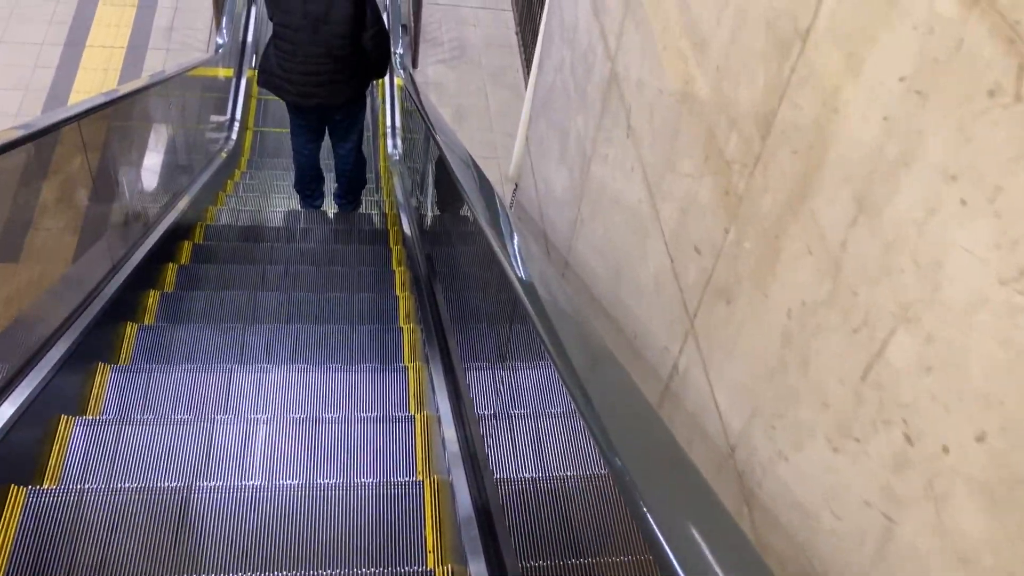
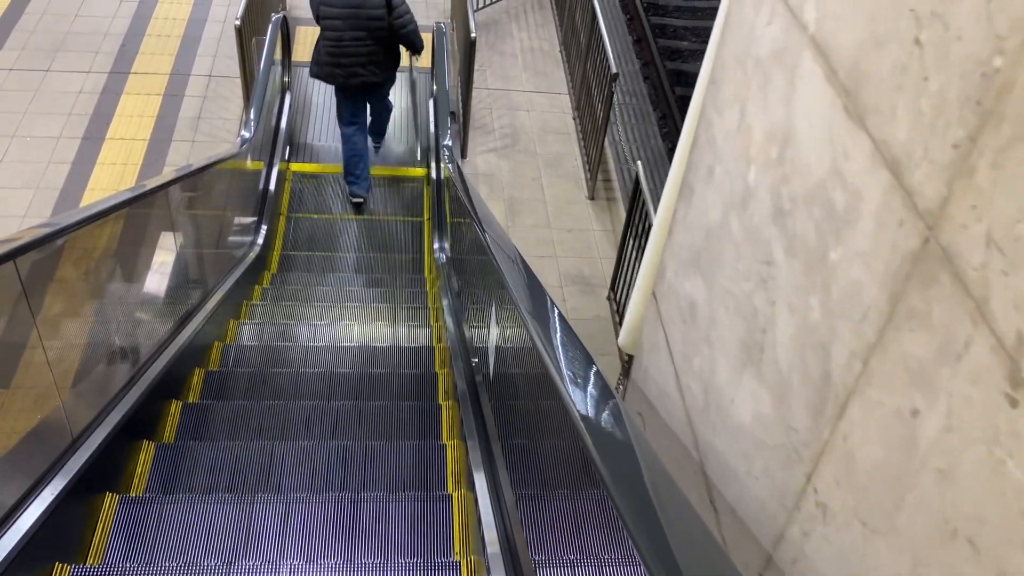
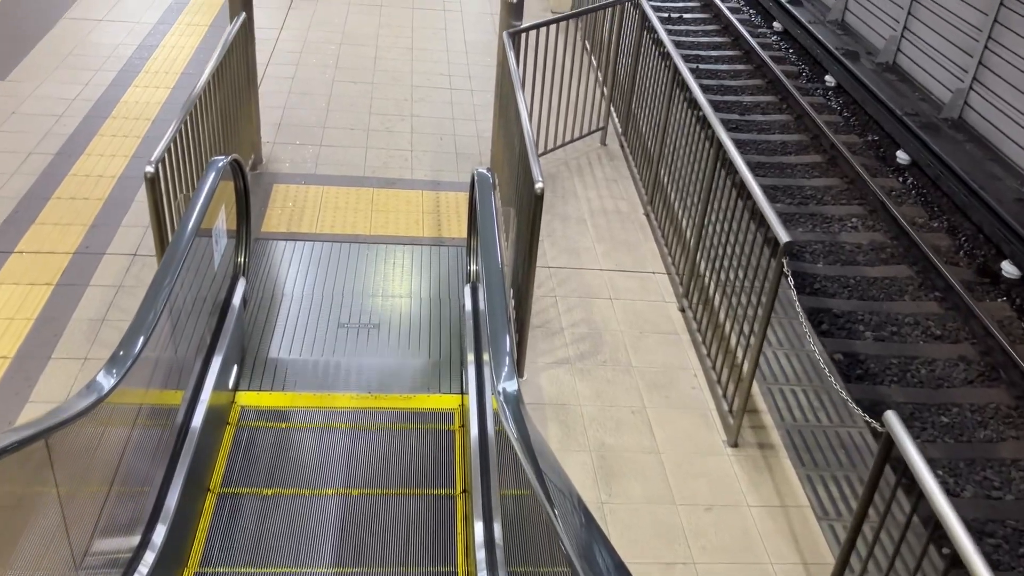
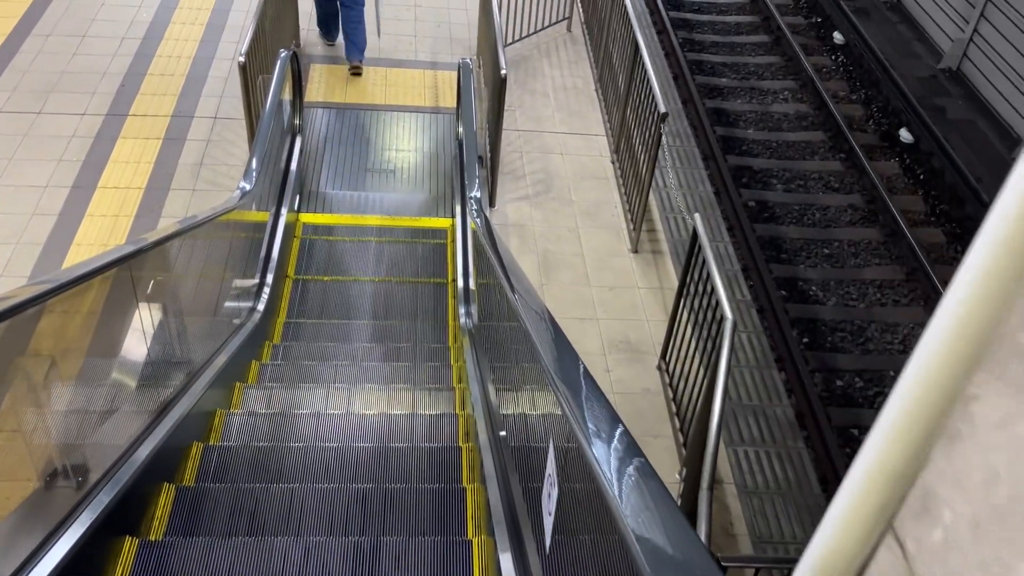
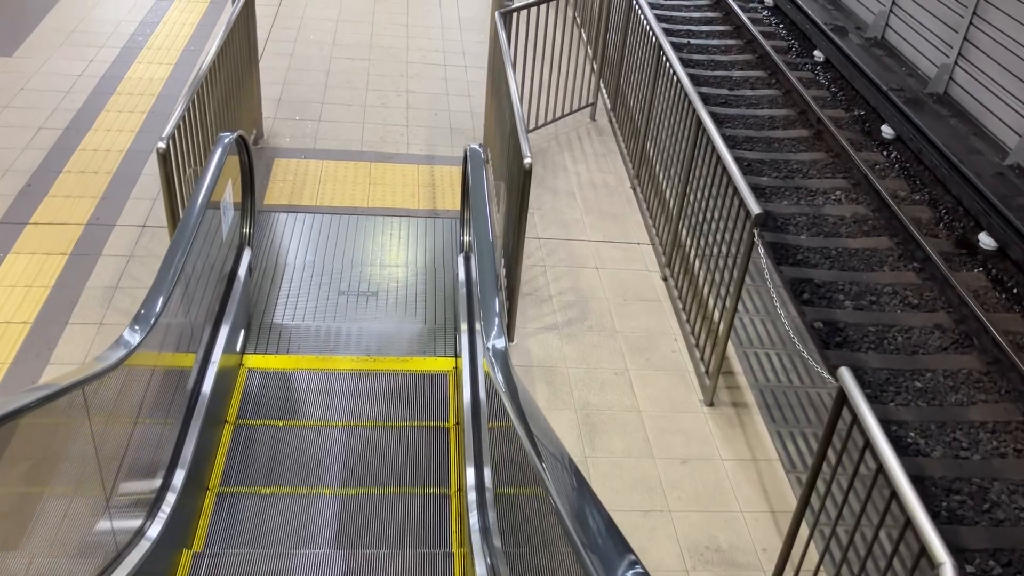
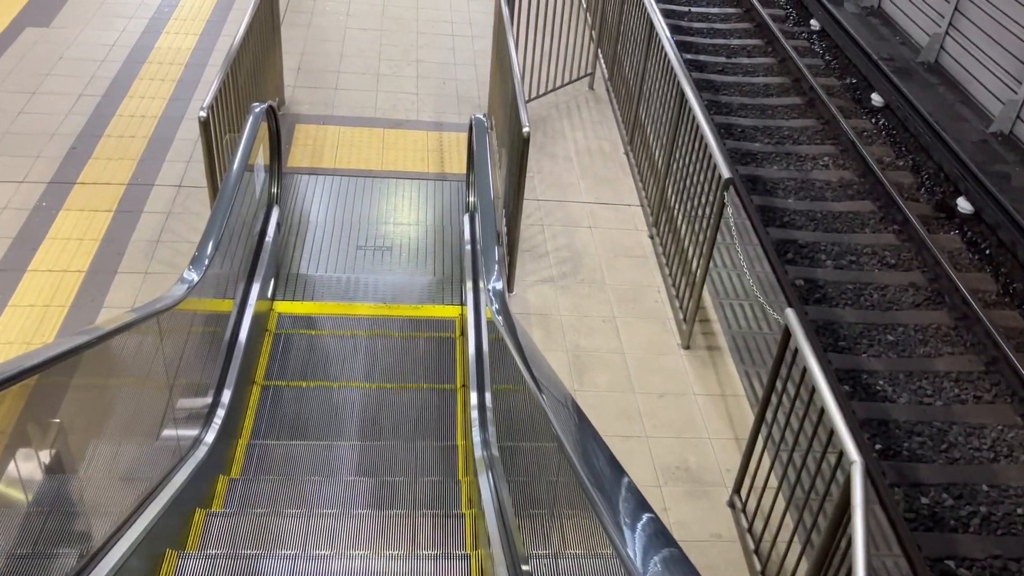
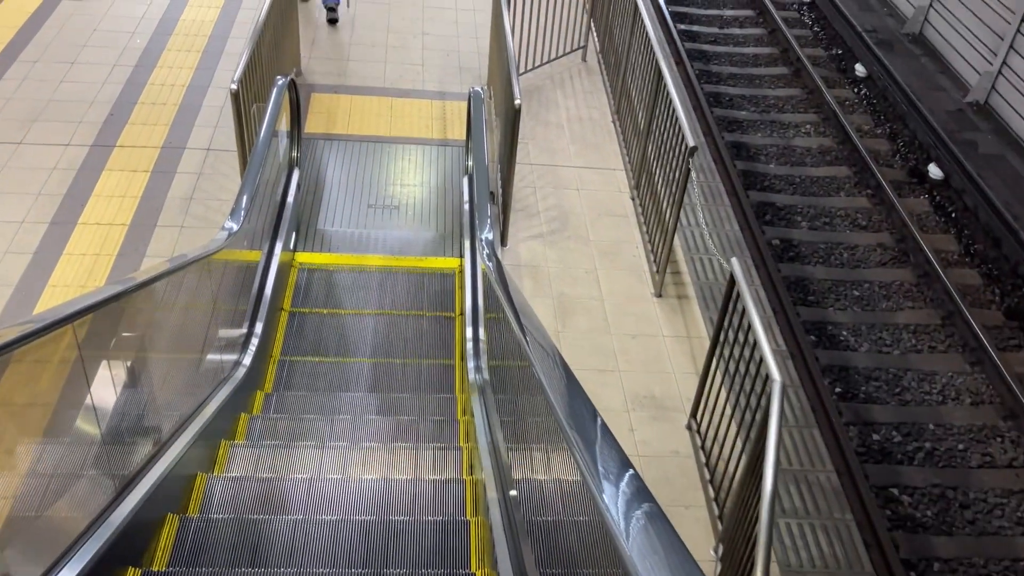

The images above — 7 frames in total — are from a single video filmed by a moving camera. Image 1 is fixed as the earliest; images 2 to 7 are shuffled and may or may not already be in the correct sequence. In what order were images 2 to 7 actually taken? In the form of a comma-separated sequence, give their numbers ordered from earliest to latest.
2, 4, 7, 6, 5, 3
